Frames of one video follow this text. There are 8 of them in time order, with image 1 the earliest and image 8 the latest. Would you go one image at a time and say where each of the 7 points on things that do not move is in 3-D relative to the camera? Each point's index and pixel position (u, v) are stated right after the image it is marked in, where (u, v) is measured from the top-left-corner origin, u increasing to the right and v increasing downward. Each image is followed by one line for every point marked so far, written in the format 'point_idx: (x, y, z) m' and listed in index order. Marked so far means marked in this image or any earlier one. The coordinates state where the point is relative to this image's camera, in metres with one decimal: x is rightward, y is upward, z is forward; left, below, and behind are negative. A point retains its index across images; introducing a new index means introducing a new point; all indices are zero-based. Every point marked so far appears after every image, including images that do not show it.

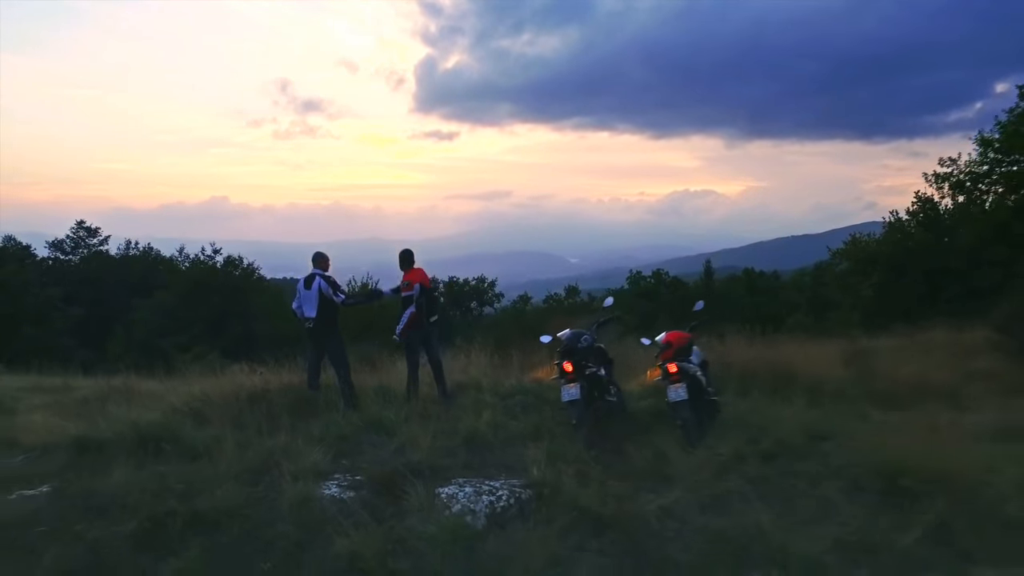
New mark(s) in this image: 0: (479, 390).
0: (-0.4, -1.2, +7.7) m
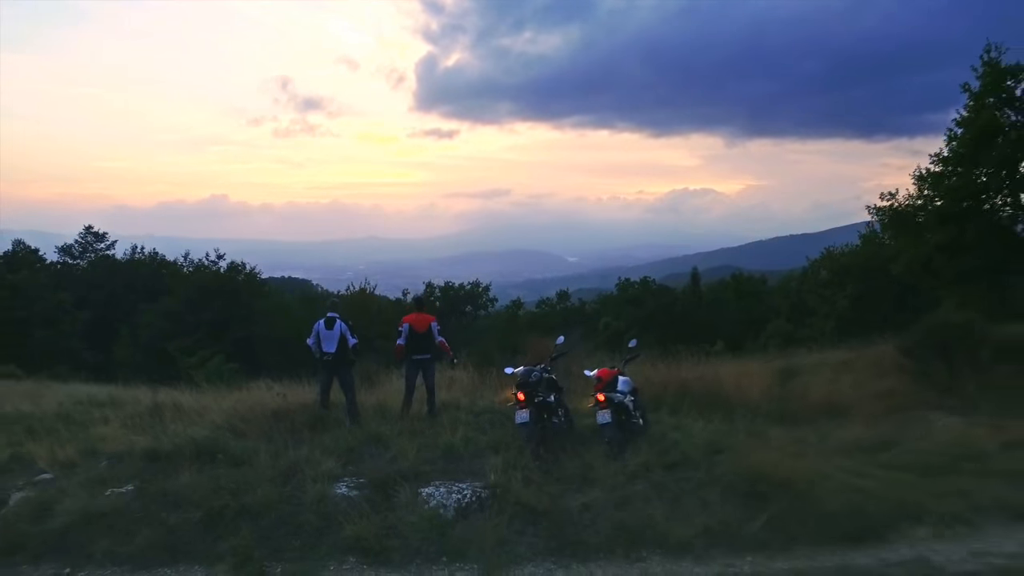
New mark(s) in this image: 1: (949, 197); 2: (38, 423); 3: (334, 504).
0: (-0.8, -1.7, +9.5) m
1: (+9.4, +1.9, +14.6) m
2: (-6.6, -1.9, +9.4) m
3: (-1.8, -2.1, +6.7) m
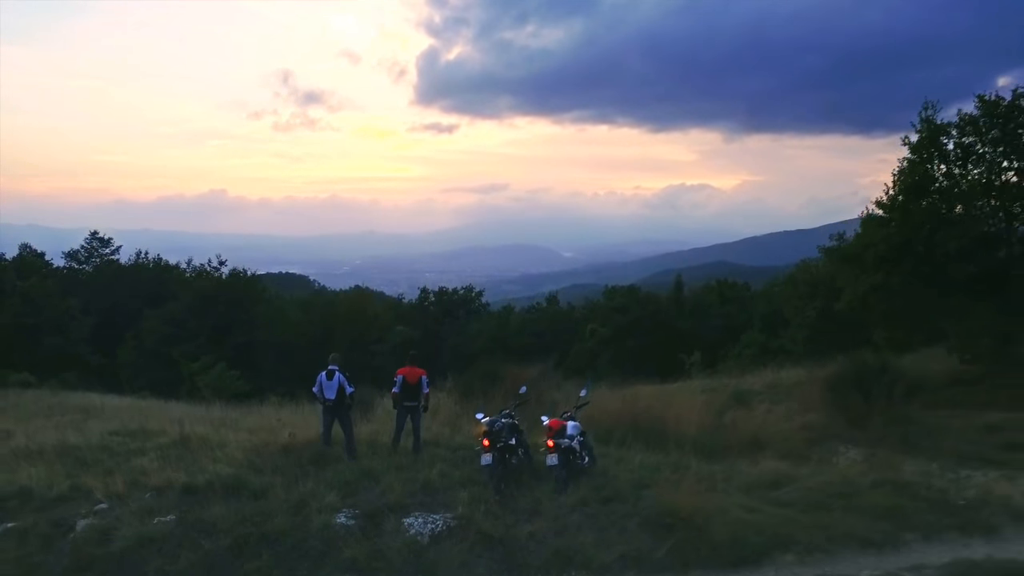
0: (-1.3, -2.7, +11.3) m
1: (+9.0, +1.0, +16.4) m
2: (-7.1, -2.7, +11.2) m
3: (-2.2, -3.1, +8.5) m
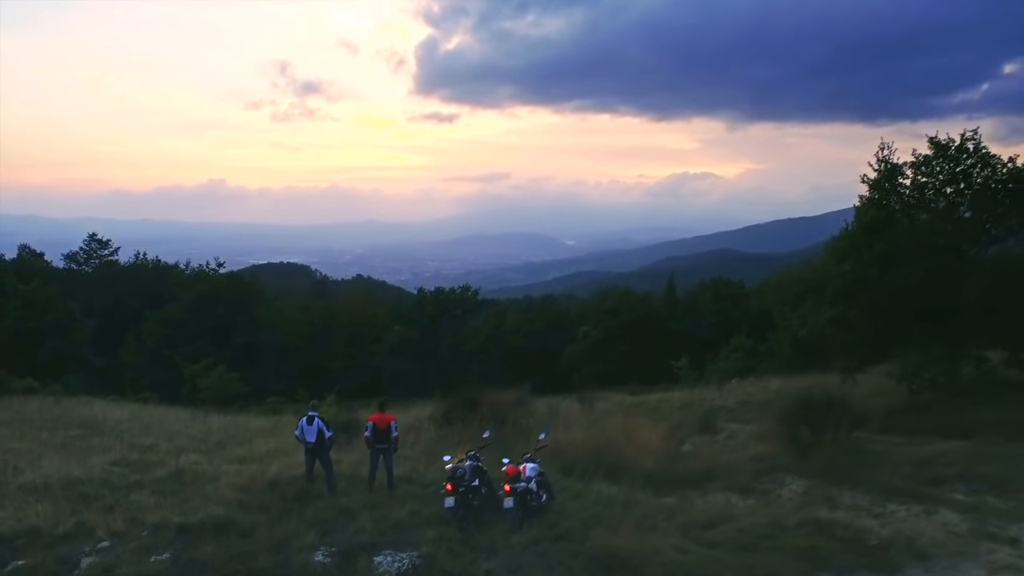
0: (-1.9, -3.5, +12.3) m
1: (+8.4, +0.2, +17.3) m
2: (-7.7, -3.6, +12.2) m
3: (-2.8, -4.0, +9.5) m
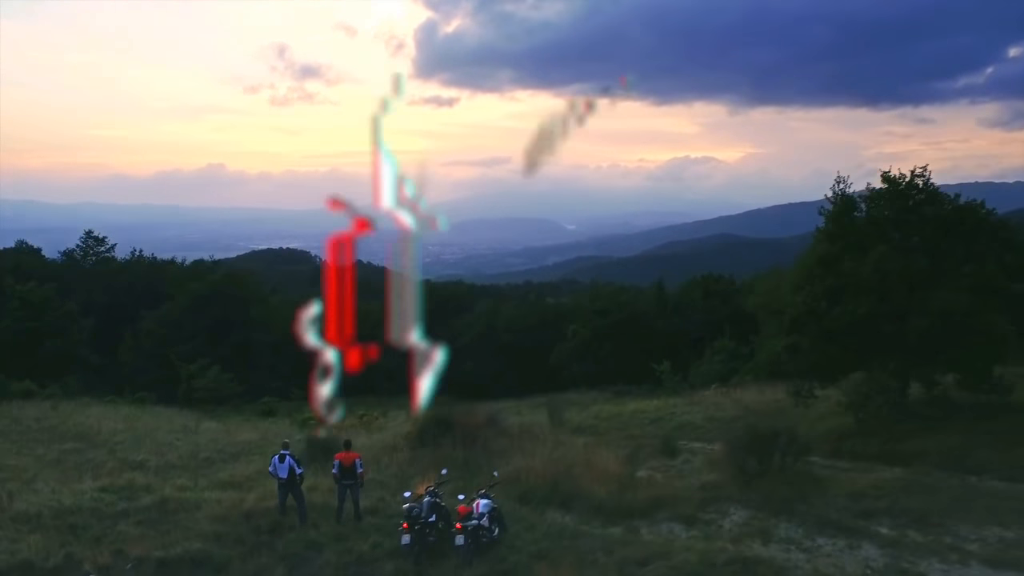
0: (-2.6, -4.4, +13.2) m
1: (+7.6, -0.6, +18.2) m
2: (-8.5, -4.5, +13.1) m
3: (-3.6, -4.9, +10.4) m
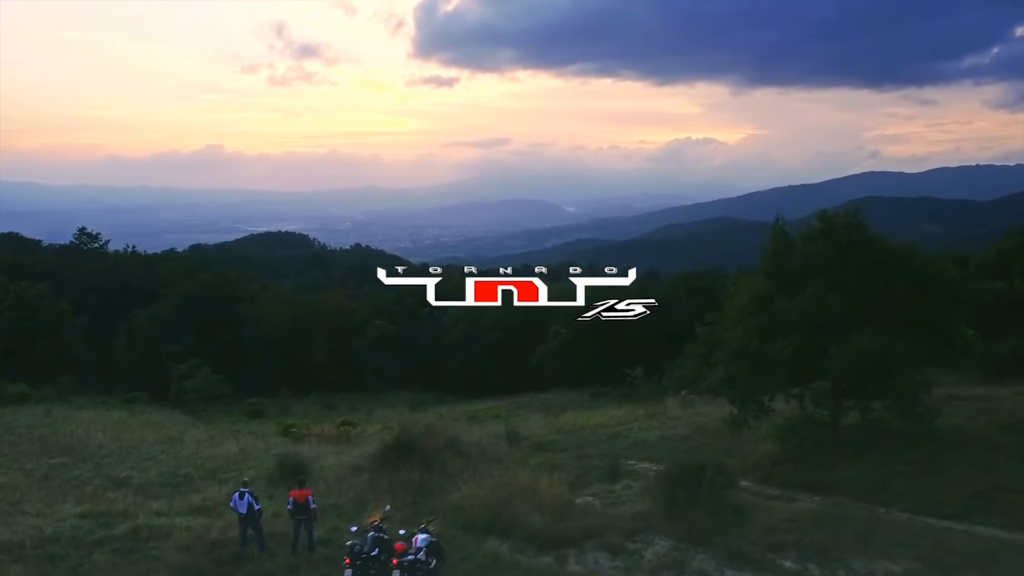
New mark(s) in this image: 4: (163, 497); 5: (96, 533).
0: (-3.9, -5.4, +14.5) m
1: (+6.4, -1.5, +19.3) m
2: (-9.7, -5.5, +14.4) m
3: (-4.9, -6.0, +11.7) m
4: (-9.8, -5.8, +18.9) m
5: (-9.4, -5.5, +15.2) m
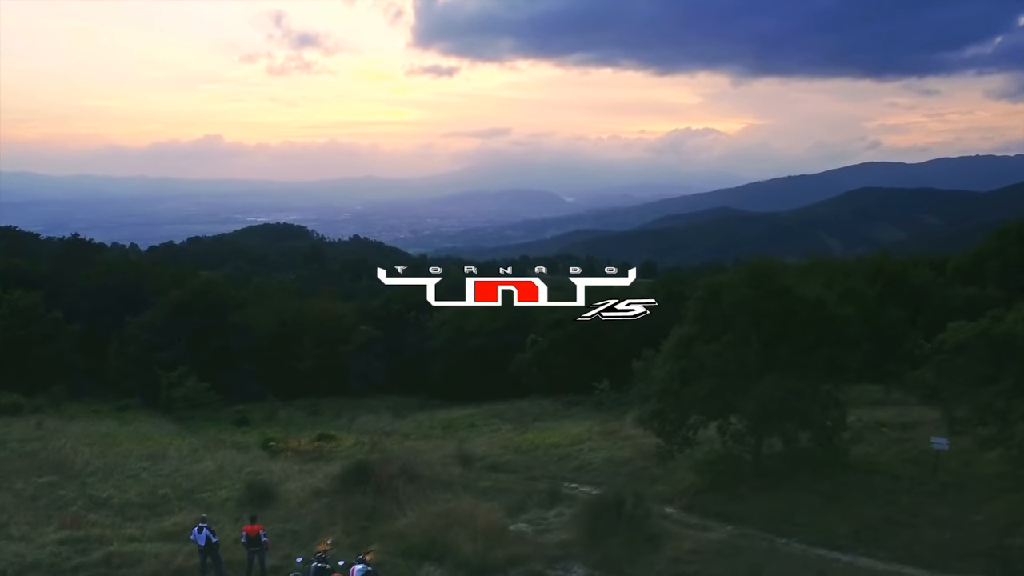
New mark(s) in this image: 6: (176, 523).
0: (-5.5, -6.7, +16.2) m
1: (+4.7, -2.8, +21.0) m
2: (-11.4, -6.8, +16.1) m
3: (-6.5, -7.4, +13.4) m
4: (-11.4, -7.0, +20.6) m
5: (-11.0, -6.8, +16.9) m
6: (-9.8, -6.8, +19.7) m
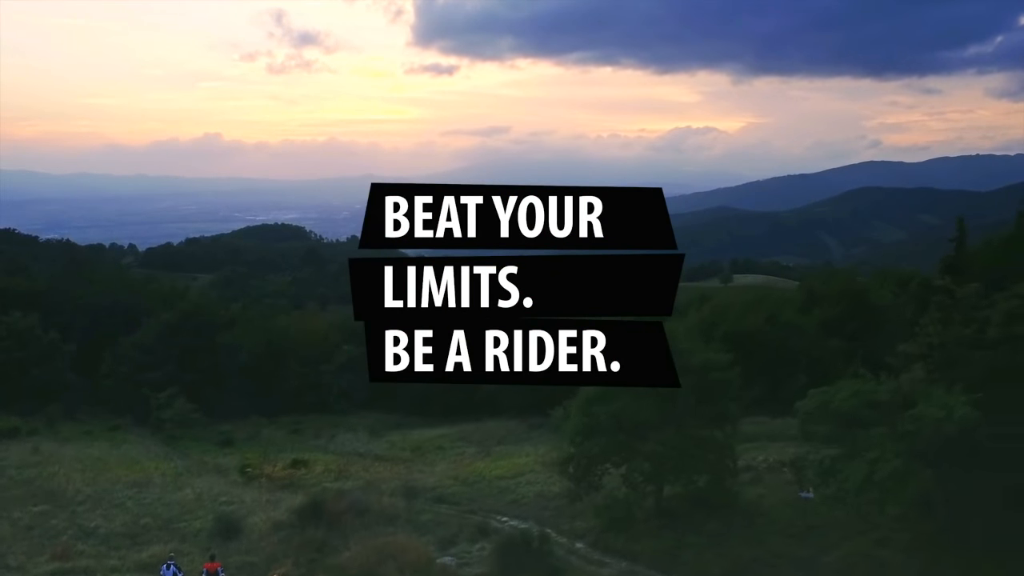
0: (-7.8, -8.9, +19.2) m
1: (+2.4, -4.9, +24.0) m
2: (-13.7, -8.9, +19.2) m
3: (-8.8, -9.5, +16.5) m
4: (-13.7, -9.2, +23.7) m
5: (-13.3, -8.9, +19.9) m
6: (-12.1, -8.9, +22.8) m
